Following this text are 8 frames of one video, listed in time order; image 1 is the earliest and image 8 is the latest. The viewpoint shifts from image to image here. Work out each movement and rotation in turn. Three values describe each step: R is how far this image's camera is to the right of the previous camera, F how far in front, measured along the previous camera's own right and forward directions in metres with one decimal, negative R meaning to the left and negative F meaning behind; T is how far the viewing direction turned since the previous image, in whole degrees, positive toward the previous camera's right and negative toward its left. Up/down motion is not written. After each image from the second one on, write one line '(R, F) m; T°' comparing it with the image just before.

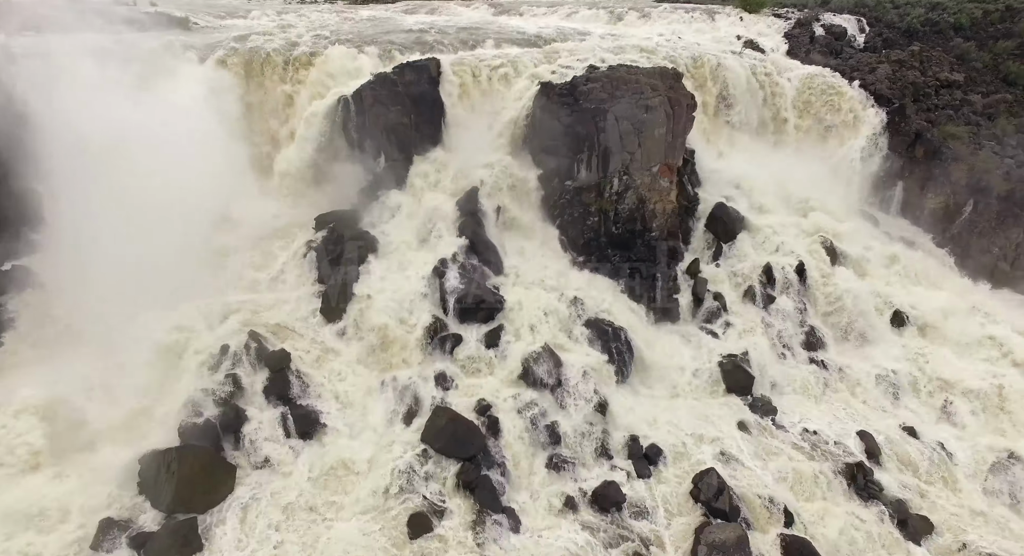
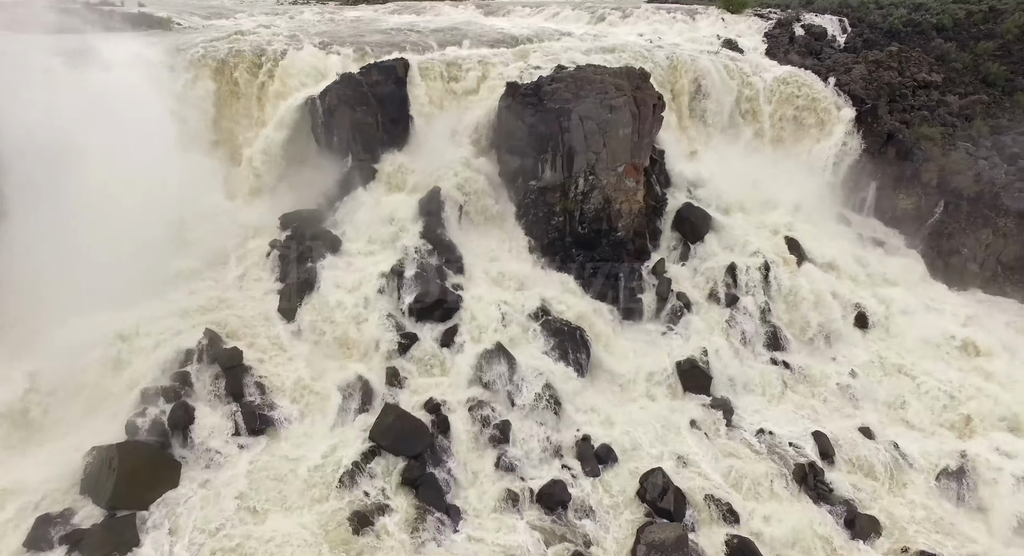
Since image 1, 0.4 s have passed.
(+1.1, -0.1) m; -1°
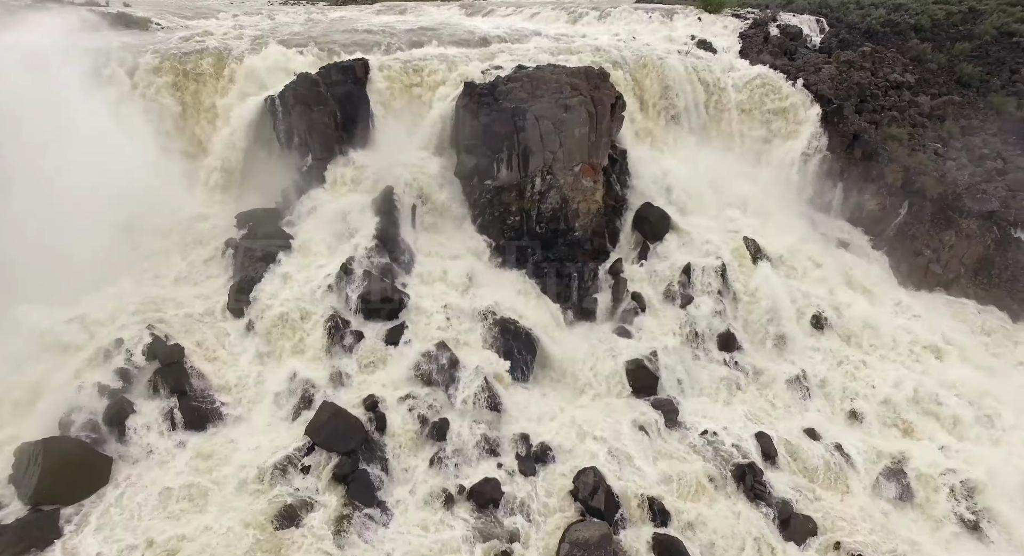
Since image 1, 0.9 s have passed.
(+1.4, -0.1) m; -1°
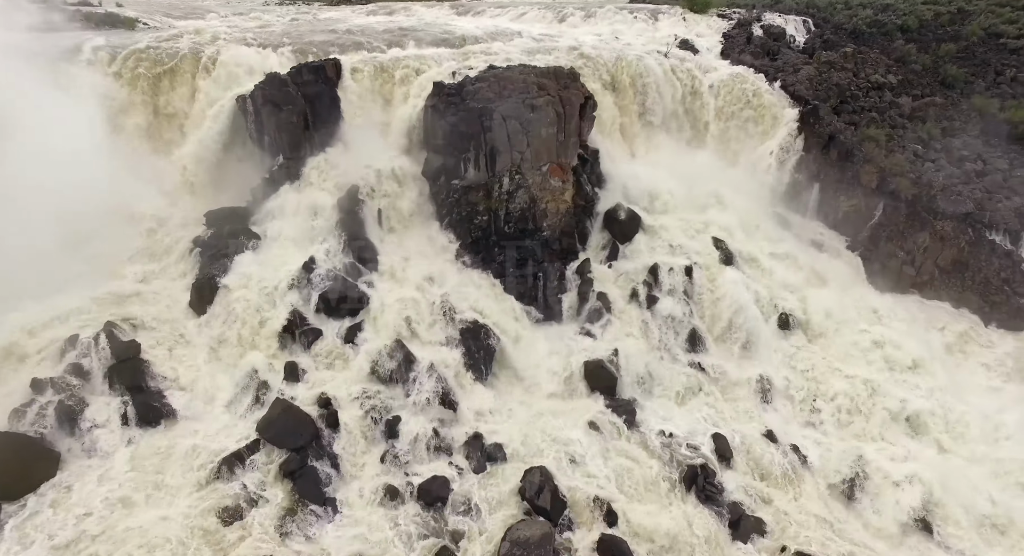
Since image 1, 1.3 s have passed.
(+1.2, 0.0) m; -1°
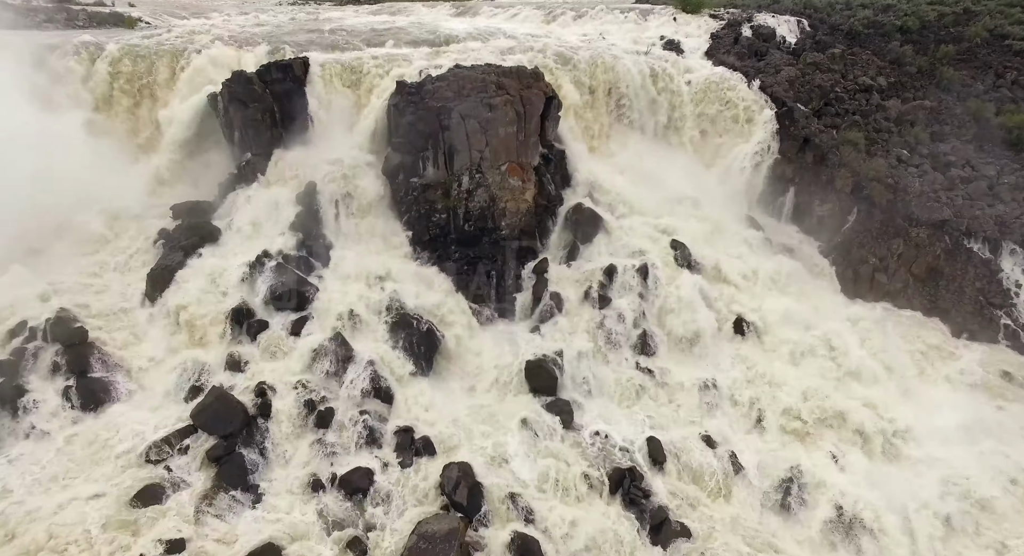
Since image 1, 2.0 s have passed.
(+2.2, -0.1) m; -3°
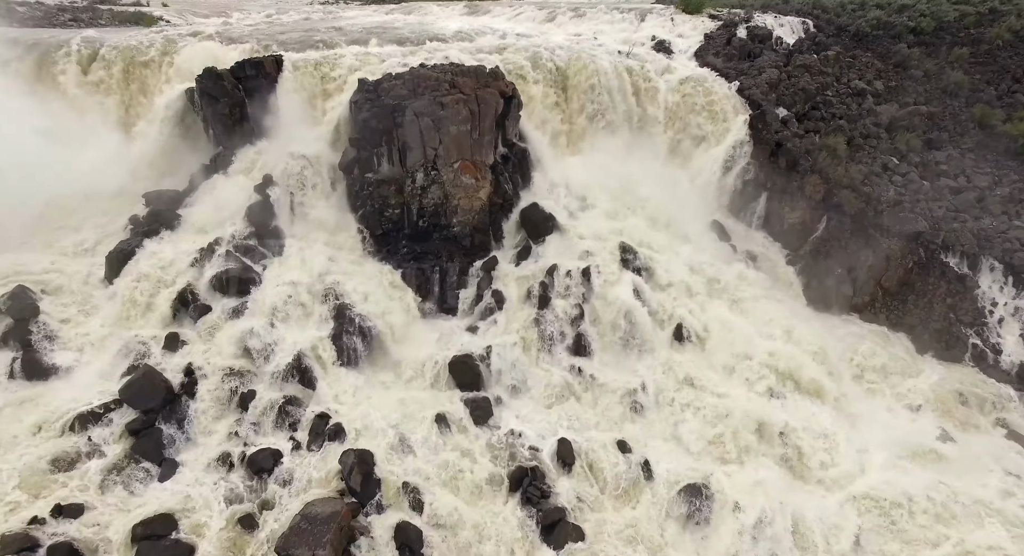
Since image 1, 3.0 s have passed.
(+3.2, -0.1) m; -6°
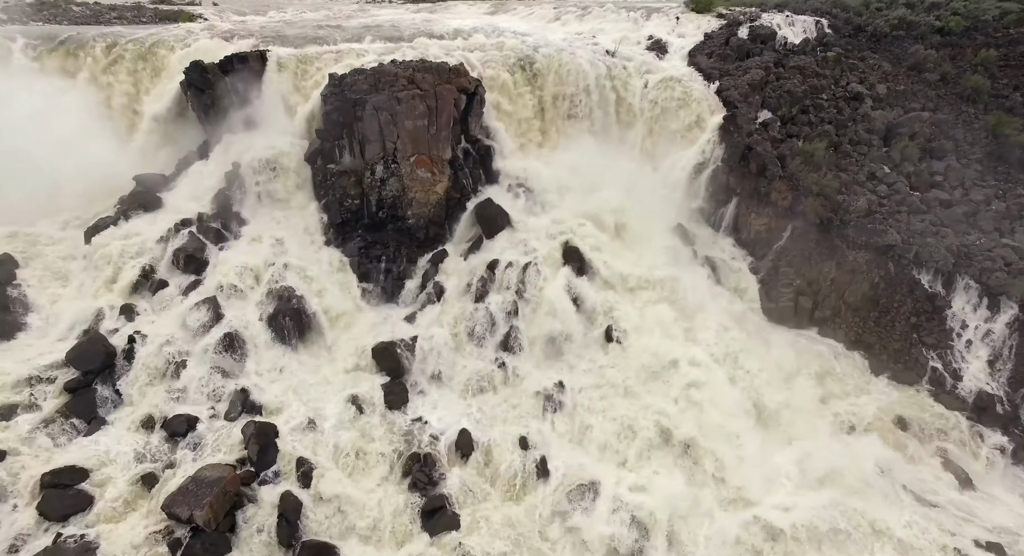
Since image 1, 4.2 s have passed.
(+4.1, 0.0) m; -8°
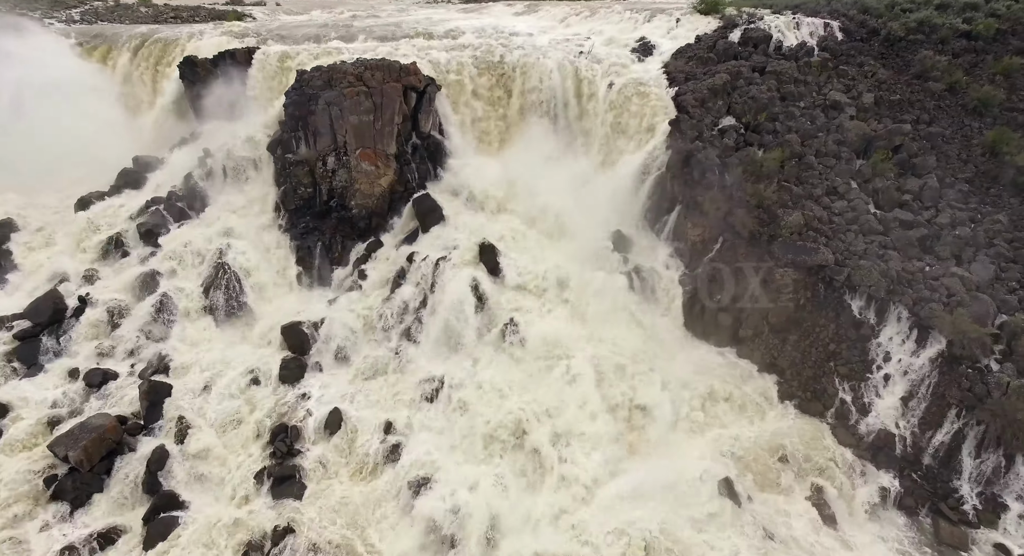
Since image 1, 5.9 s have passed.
(+5.8, +0.3) m; -11°
